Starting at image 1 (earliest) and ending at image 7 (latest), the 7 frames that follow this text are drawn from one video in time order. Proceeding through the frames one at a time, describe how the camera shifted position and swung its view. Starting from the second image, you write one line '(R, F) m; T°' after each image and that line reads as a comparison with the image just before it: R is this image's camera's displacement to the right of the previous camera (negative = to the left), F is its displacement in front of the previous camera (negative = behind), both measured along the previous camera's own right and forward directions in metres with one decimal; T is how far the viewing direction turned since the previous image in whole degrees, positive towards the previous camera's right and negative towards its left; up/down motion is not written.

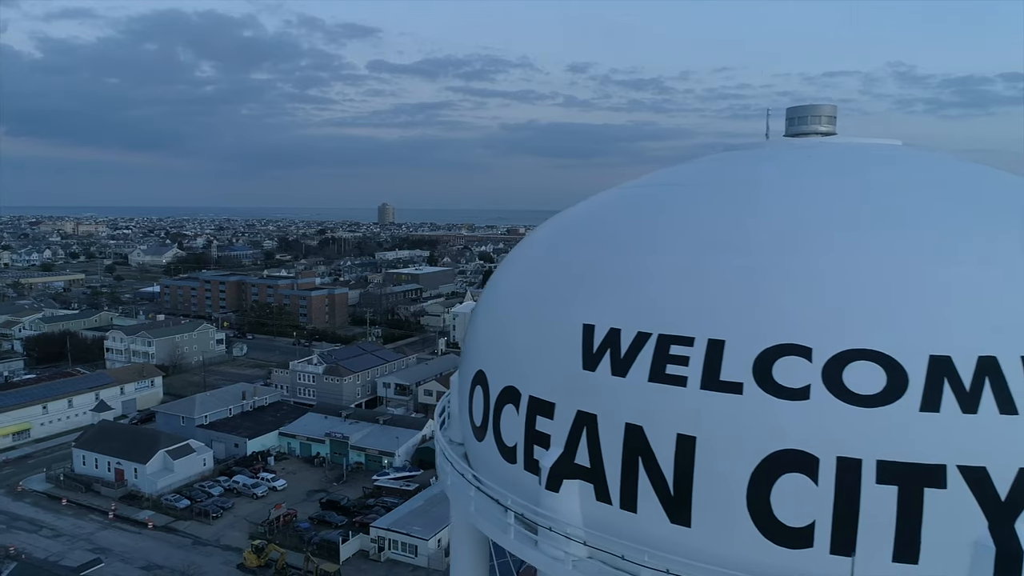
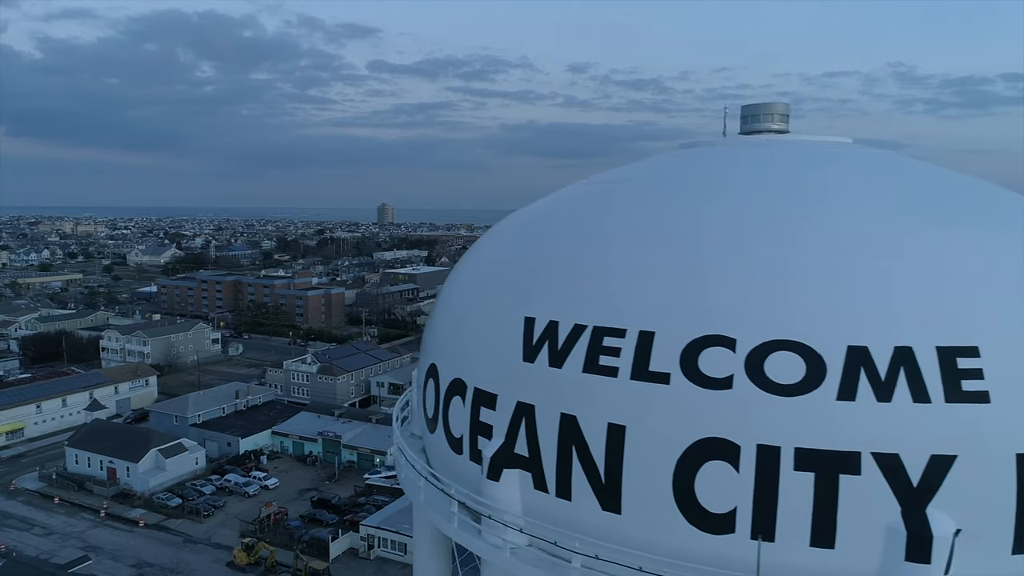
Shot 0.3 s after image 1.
(+0.2, 0.0) m; 0°
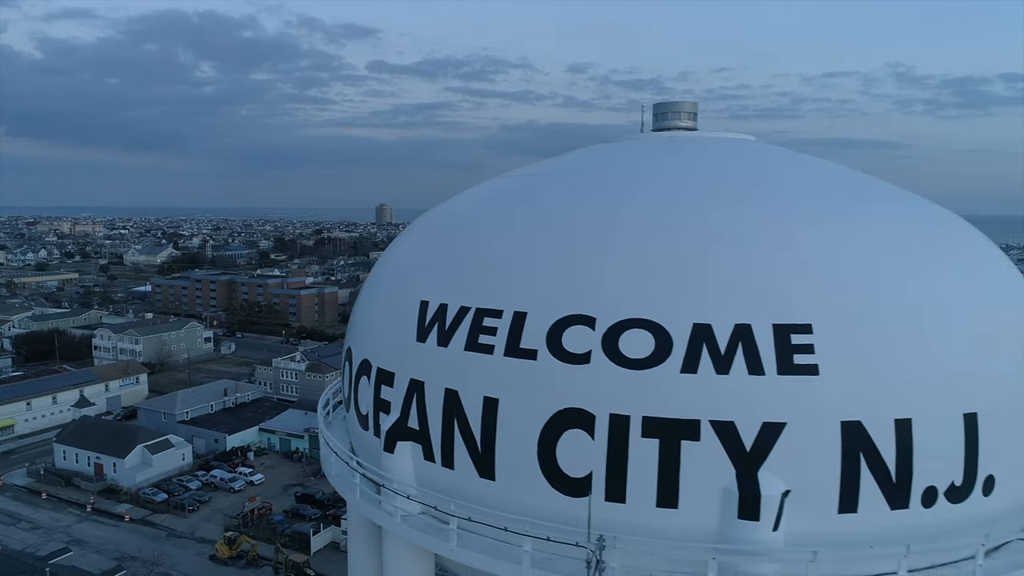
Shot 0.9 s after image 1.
(+0.3, -0.2) m; 0°
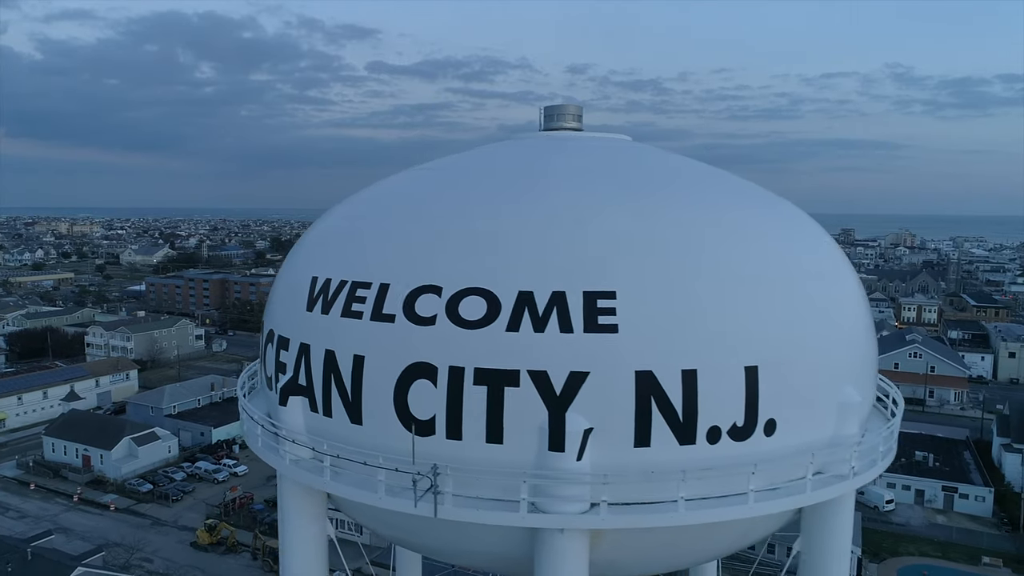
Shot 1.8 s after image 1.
(+0.4, -0.4) m; 0°
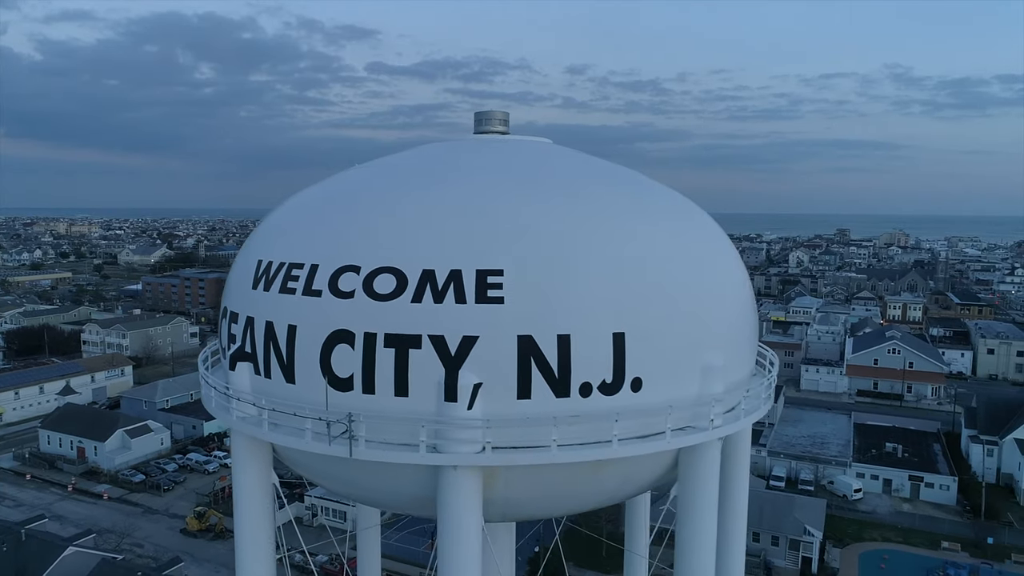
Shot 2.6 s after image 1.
(+0.3, -0.4) m; 0°
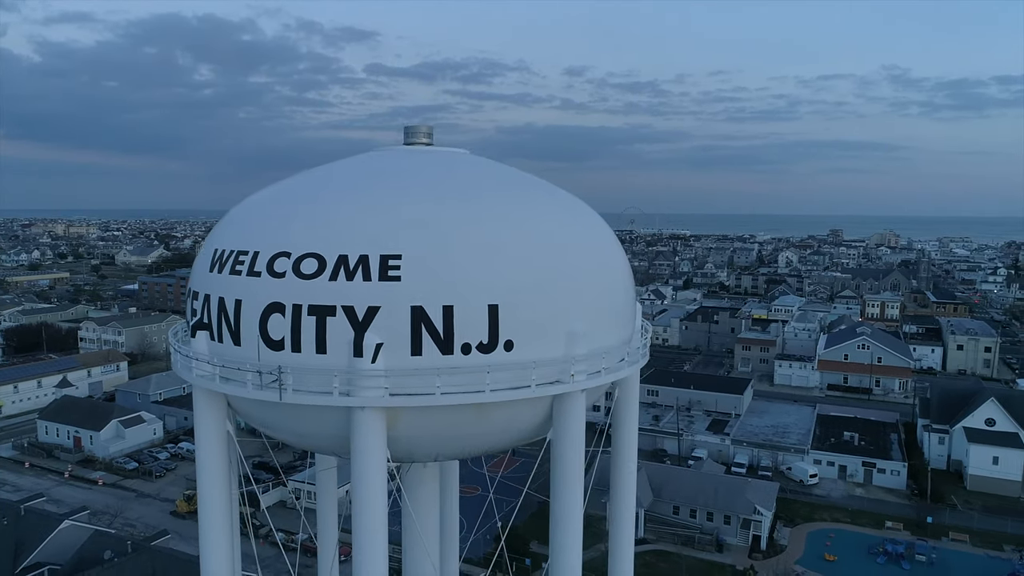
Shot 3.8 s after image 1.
(+0.5, -0.7) m; 0°
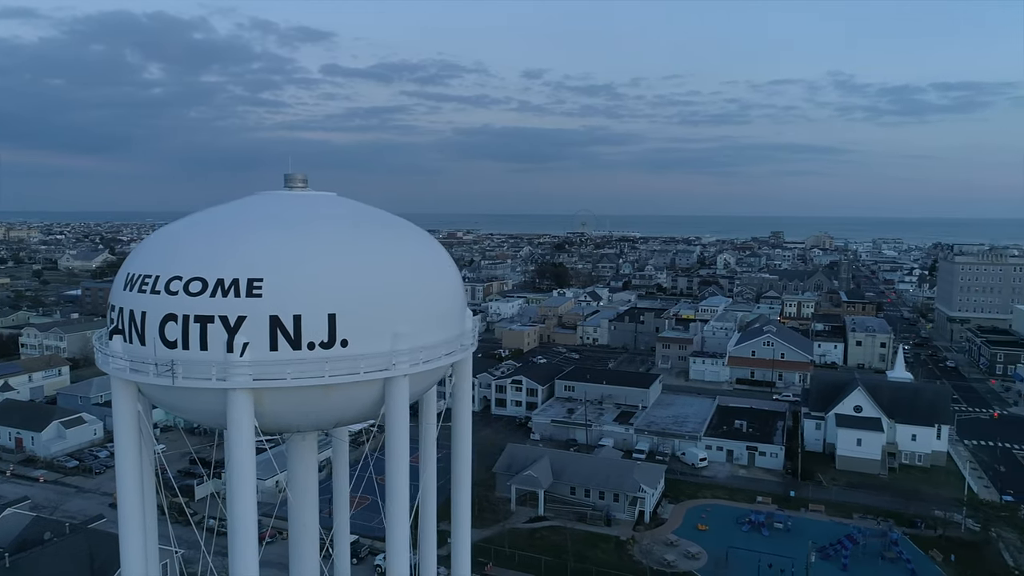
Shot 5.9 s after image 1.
(+0.8, -1.3) m; +3°
